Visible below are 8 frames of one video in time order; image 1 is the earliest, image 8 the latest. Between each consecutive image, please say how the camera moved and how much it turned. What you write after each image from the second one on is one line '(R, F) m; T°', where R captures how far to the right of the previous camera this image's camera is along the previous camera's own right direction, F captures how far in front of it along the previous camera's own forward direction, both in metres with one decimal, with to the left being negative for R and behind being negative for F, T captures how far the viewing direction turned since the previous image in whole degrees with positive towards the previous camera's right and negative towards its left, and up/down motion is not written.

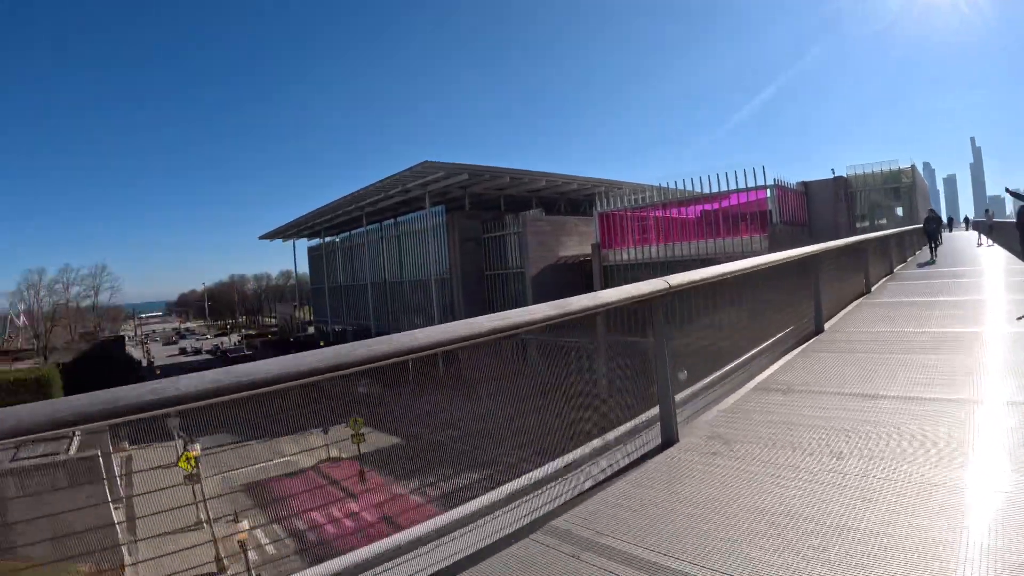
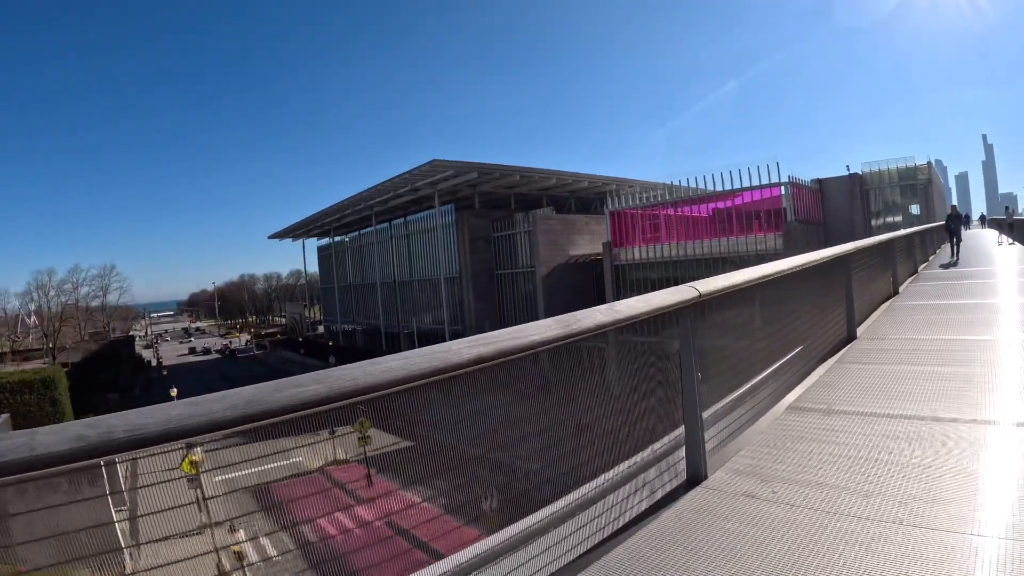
(0.0, +0.3) m; -1°
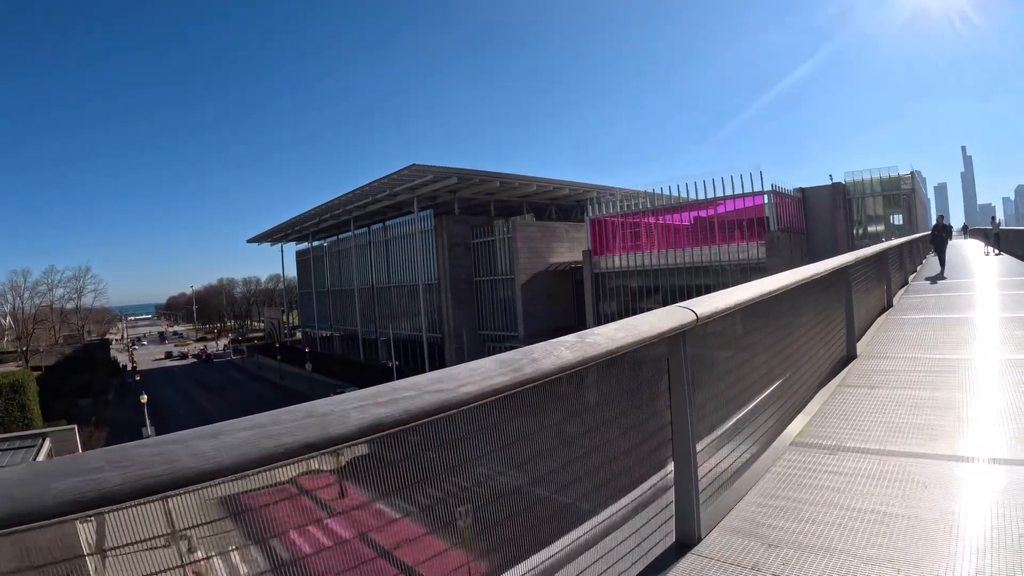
(+0.4, +0.3) m; +1°
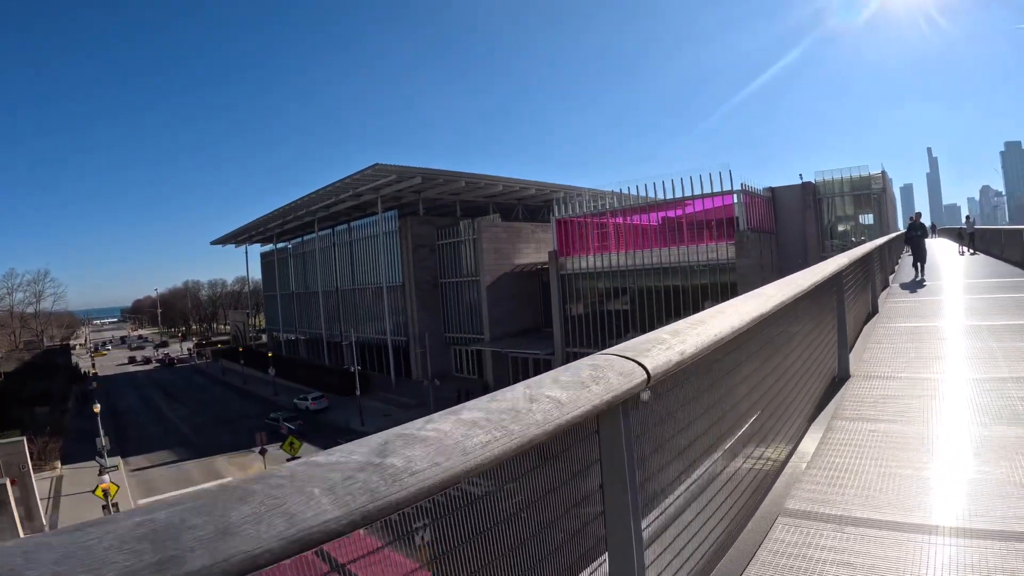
(+0.7, +0.3) m; +2°
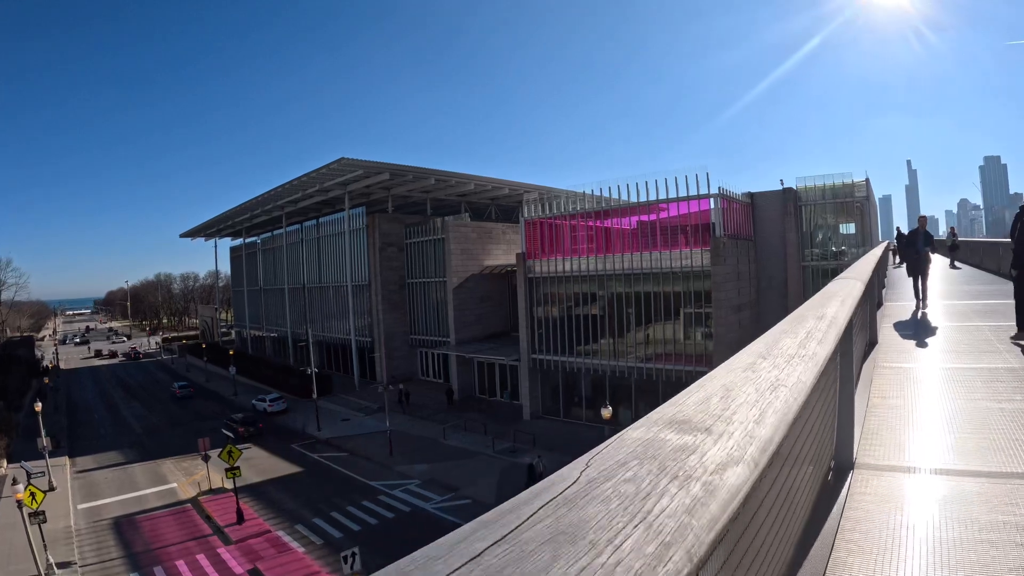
(+0.7, +0.4) m; +1°
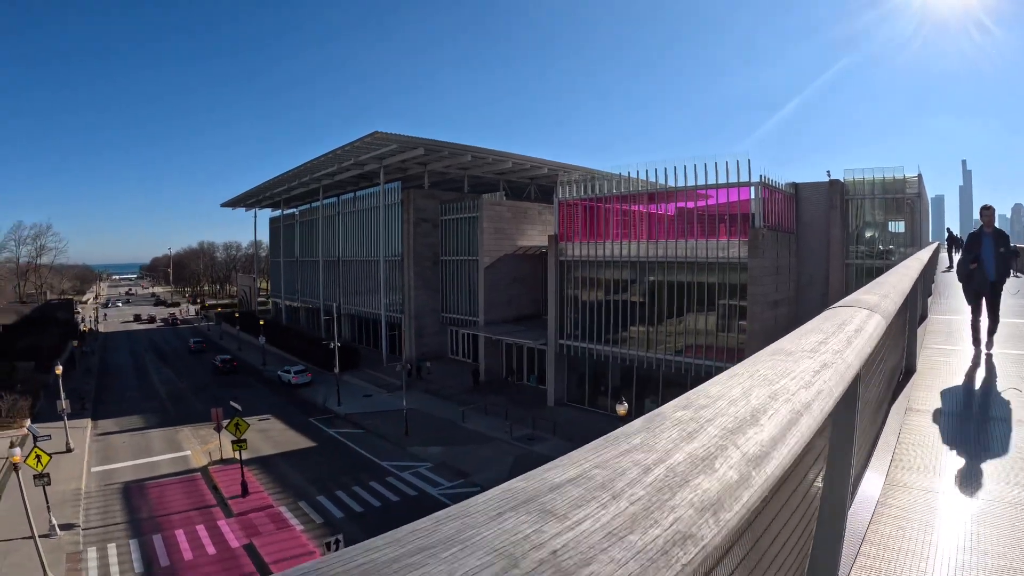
(+0.1, +0.7) m; -3°
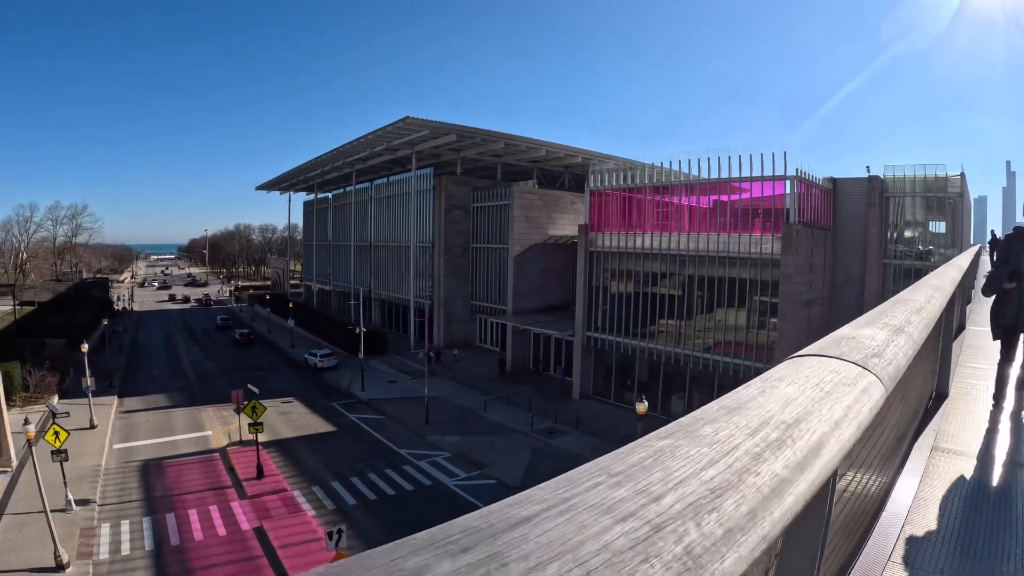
(0.0, +0.4) m; -2°
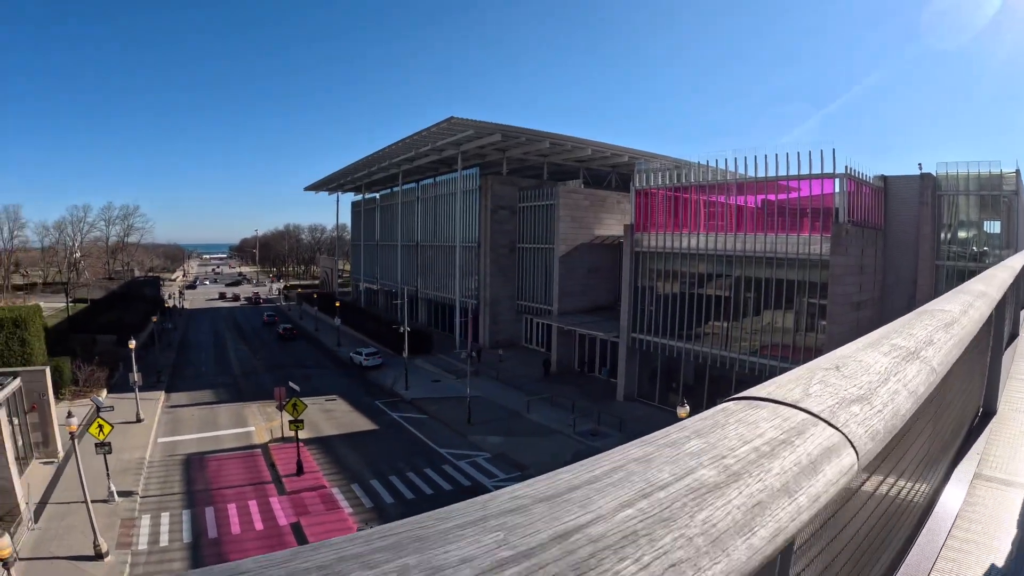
(-0.3, +0.2) m; -3°
